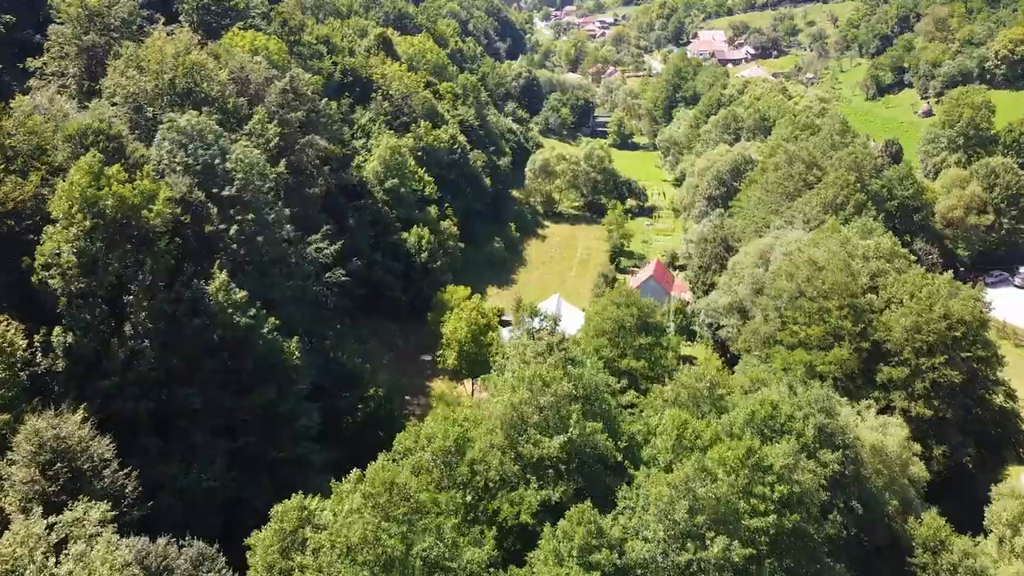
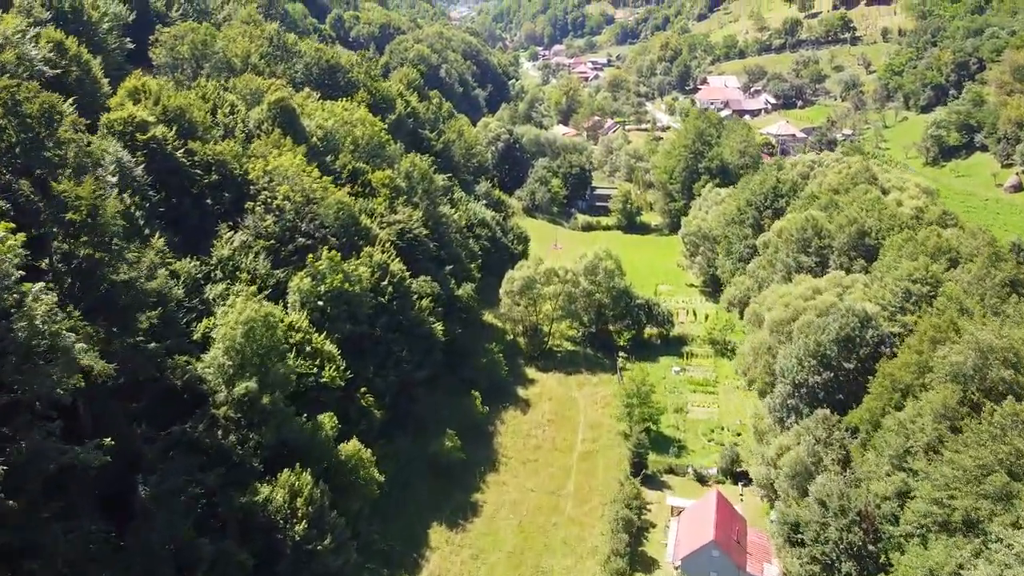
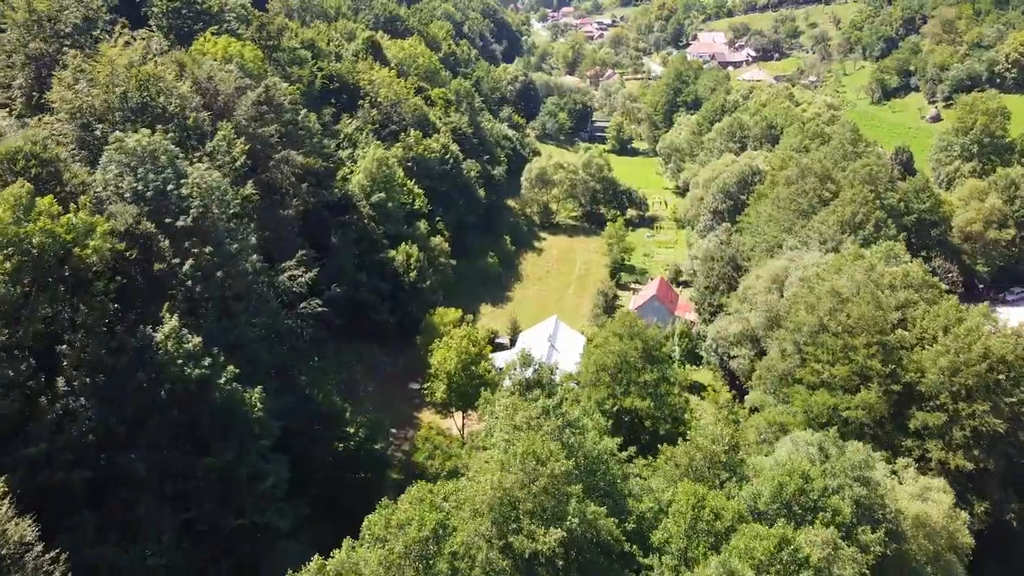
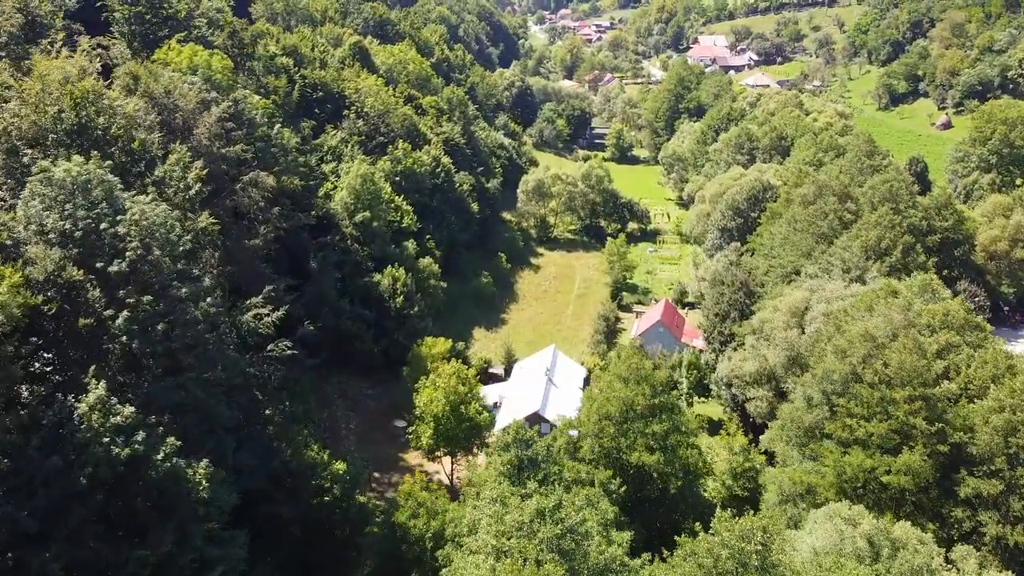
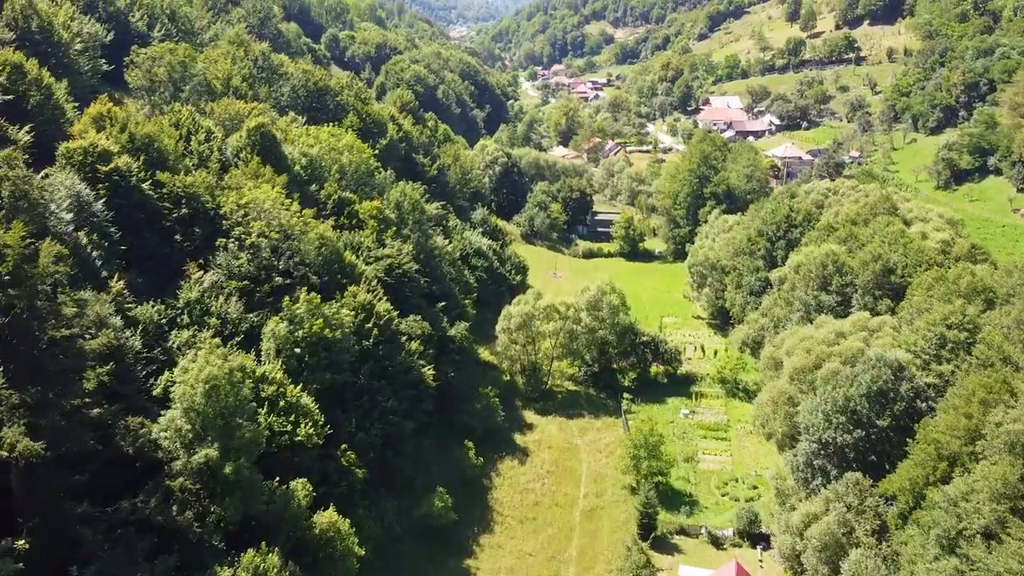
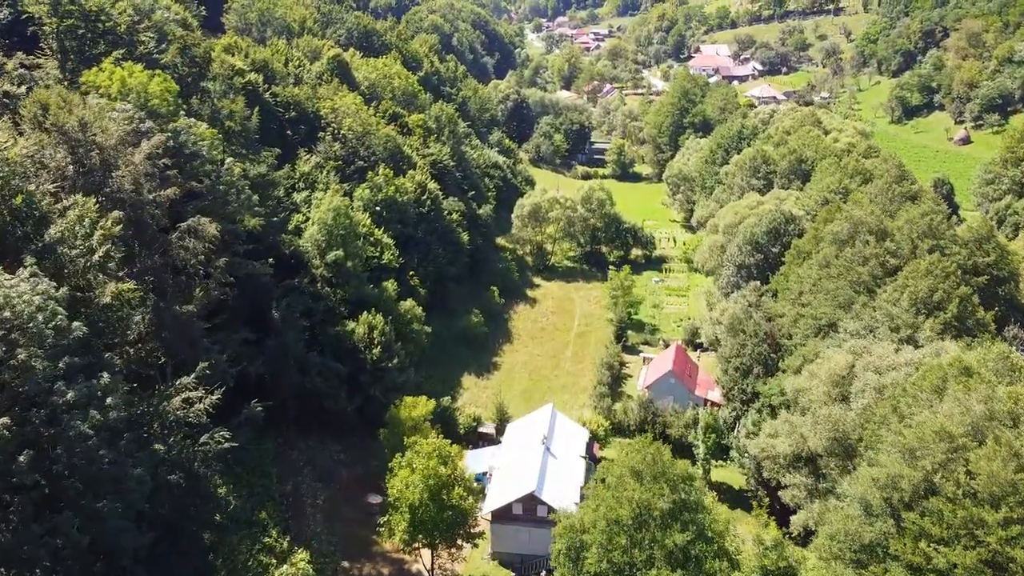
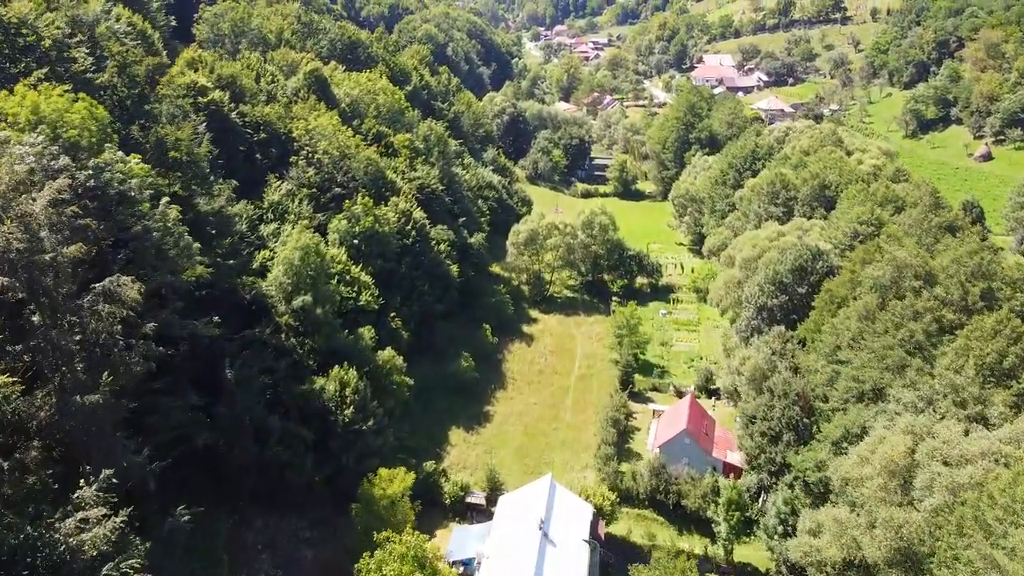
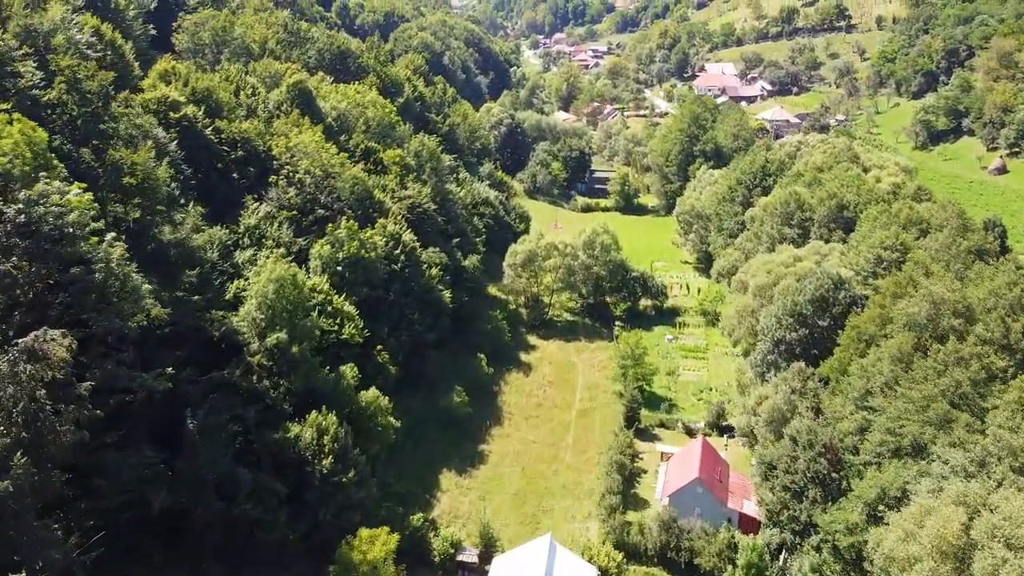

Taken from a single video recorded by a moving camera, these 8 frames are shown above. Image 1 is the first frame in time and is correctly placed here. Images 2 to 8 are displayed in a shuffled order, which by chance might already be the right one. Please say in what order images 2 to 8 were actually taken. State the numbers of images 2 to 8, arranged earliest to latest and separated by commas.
3, 4, 6, 7, 8, 2, 5
